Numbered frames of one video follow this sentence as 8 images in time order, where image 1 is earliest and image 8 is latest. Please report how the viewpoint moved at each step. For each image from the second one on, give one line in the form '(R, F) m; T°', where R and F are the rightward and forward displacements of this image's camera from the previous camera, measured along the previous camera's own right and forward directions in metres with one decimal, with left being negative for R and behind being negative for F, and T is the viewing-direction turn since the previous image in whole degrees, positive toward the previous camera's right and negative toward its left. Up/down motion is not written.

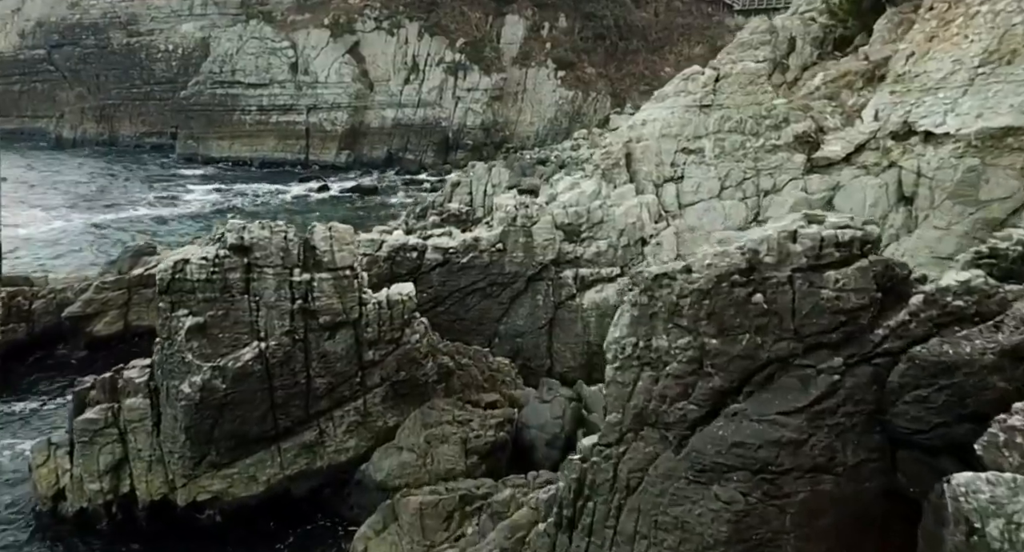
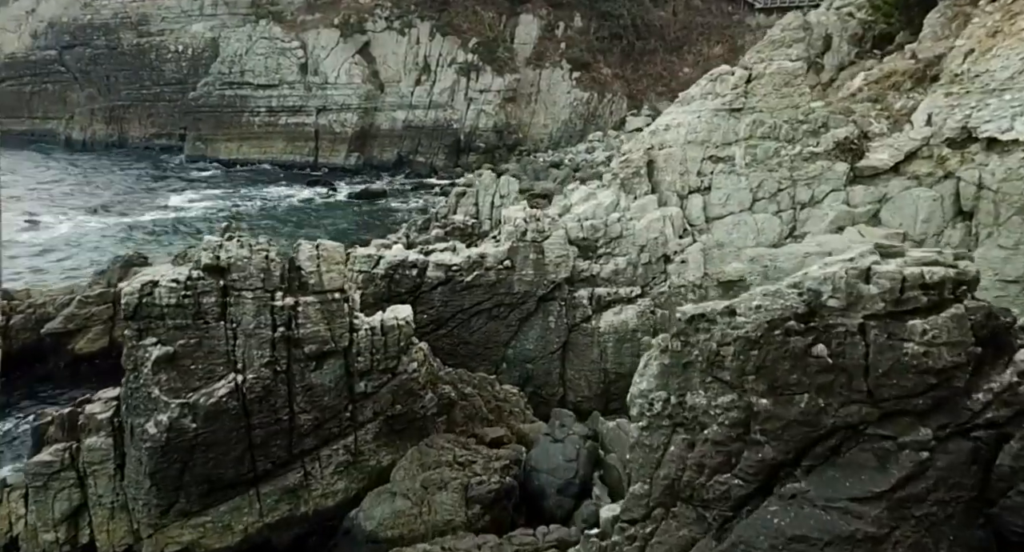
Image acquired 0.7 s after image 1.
(+0.1, +1.0) m; -1°
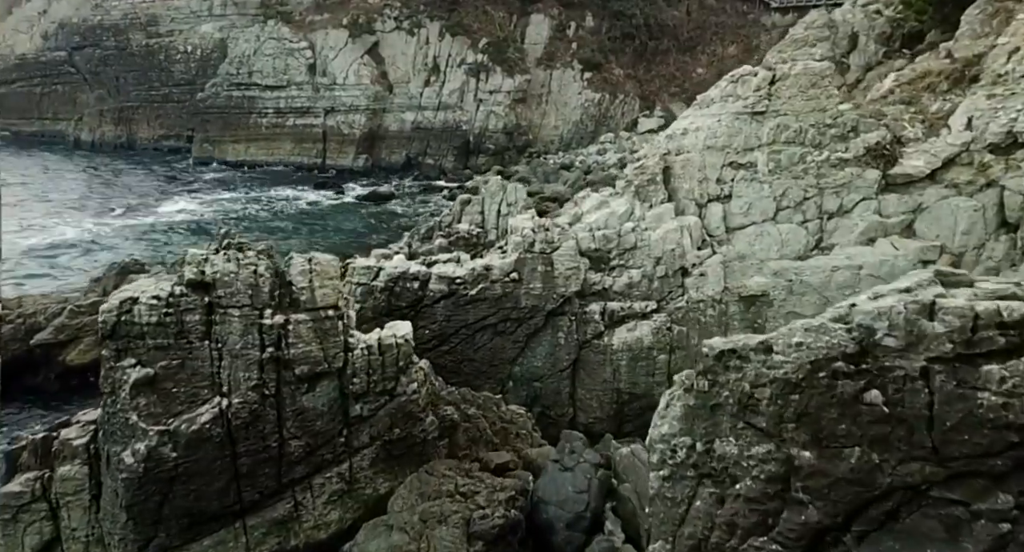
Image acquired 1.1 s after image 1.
(0.0, +0.6) m; -1°
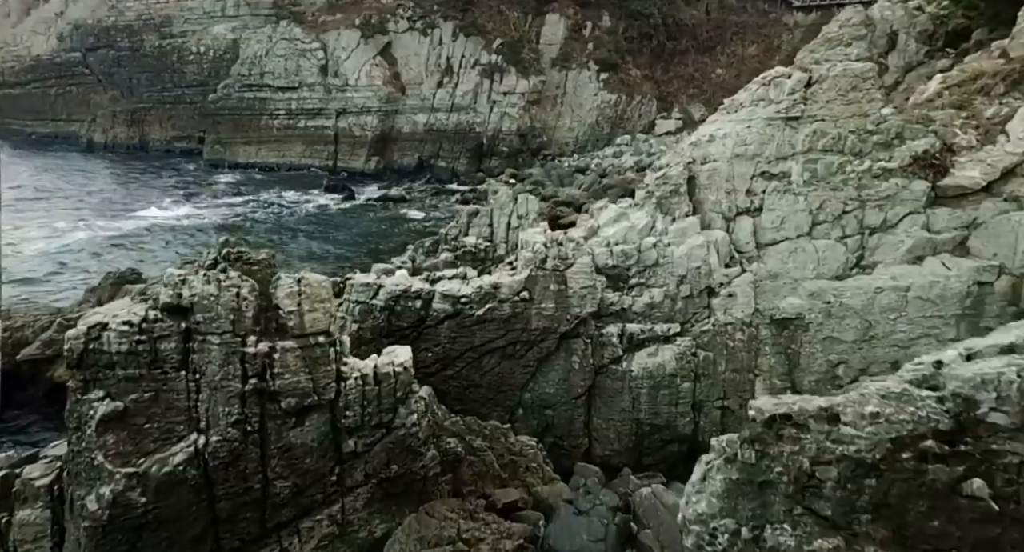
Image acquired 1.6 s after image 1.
(0.0, +0.8) m; -1°
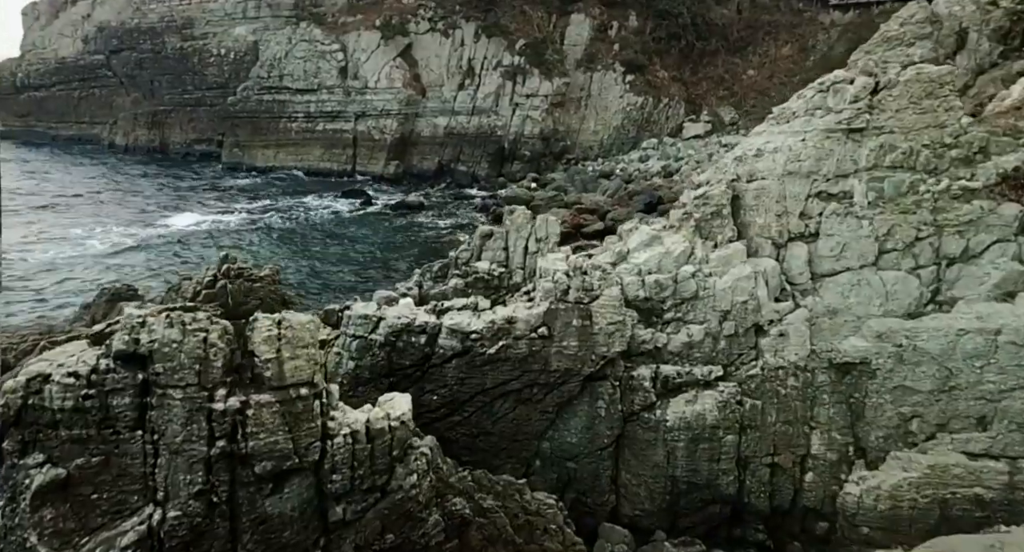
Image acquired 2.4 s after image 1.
(+0.1, +1.1) m; -2°
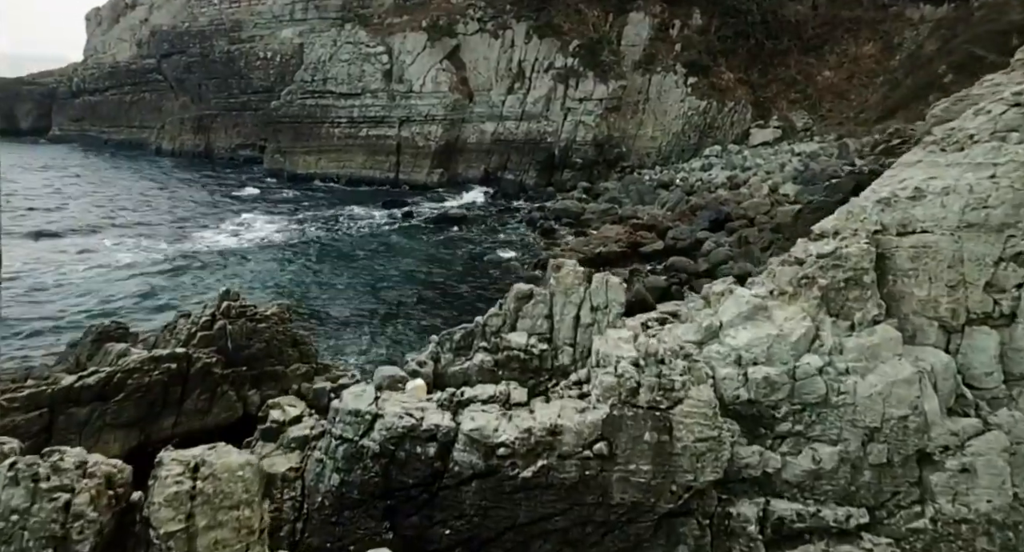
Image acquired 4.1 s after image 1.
(0.0, +2.3) m; -4°
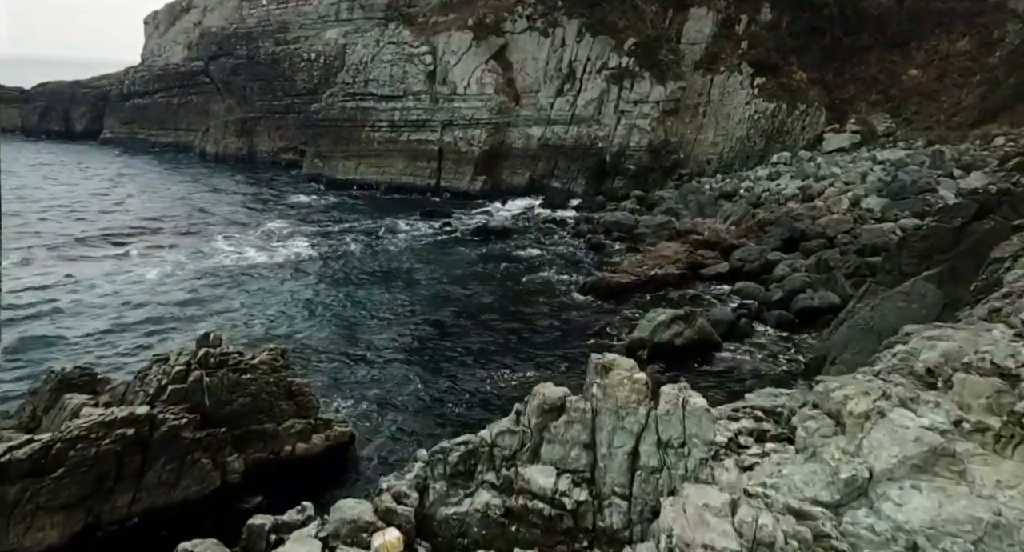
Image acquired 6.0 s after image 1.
(+0.2, +2.3) m; -4°
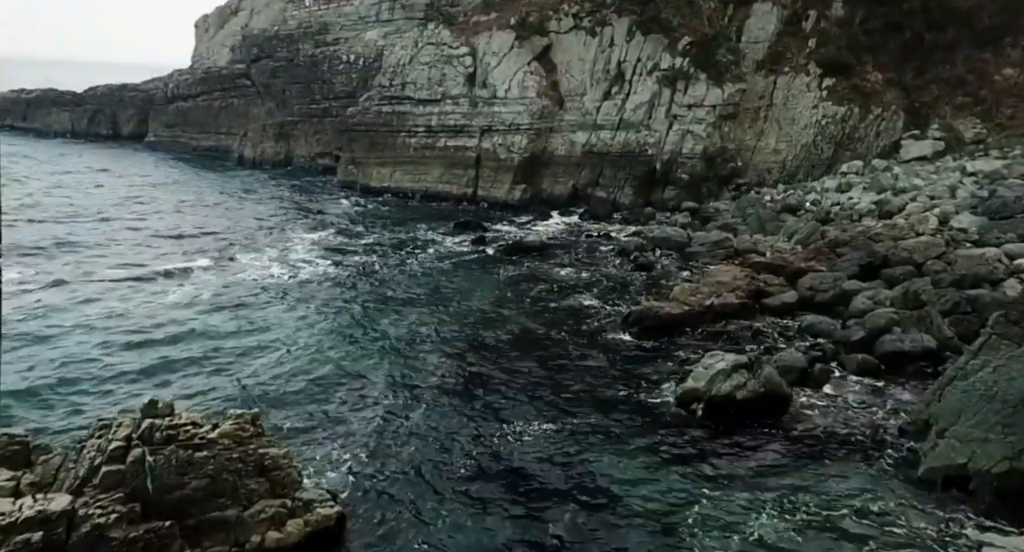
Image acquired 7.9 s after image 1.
(+0.3, +2.2) m; -4°
